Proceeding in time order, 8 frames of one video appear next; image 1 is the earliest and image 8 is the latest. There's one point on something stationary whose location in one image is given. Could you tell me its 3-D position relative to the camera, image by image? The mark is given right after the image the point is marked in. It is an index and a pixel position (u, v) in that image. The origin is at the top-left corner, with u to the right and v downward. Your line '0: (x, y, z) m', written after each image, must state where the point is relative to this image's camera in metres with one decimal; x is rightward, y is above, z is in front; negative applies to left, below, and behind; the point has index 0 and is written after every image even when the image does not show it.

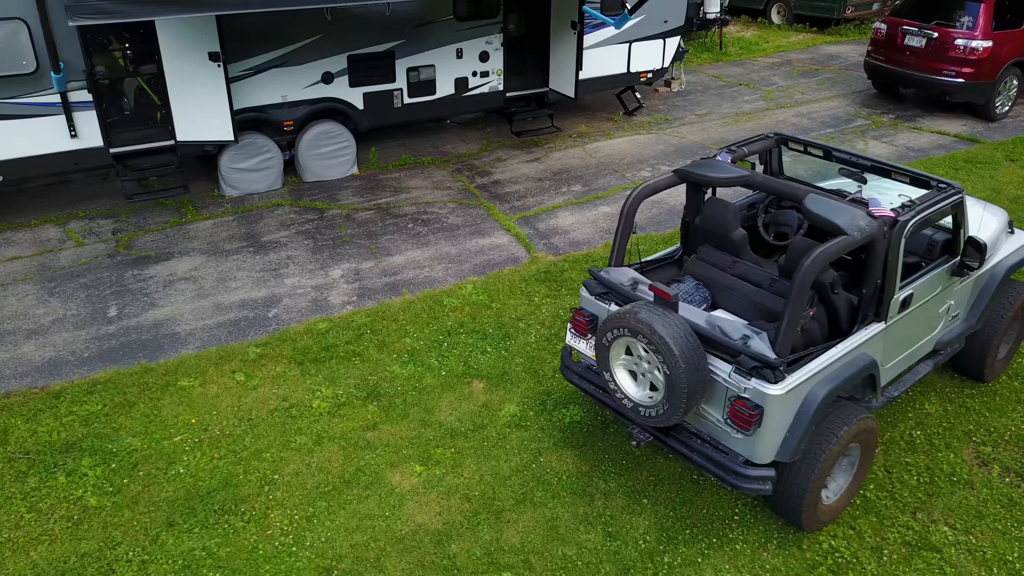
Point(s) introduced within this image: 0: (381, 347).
0: (-1.0, -0.4, +6.0) m
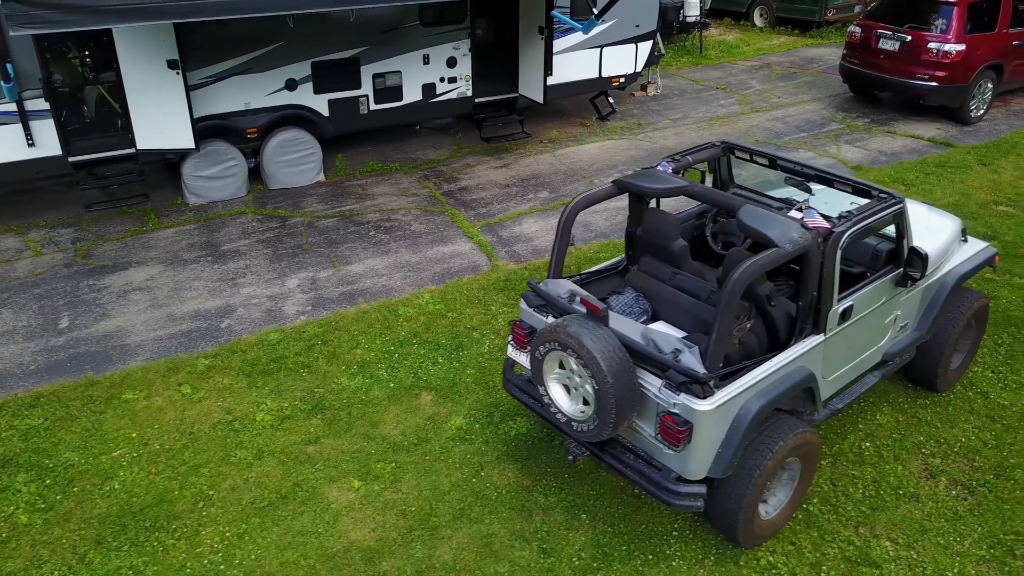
0: (-1.3, -0.5, +6.0) m
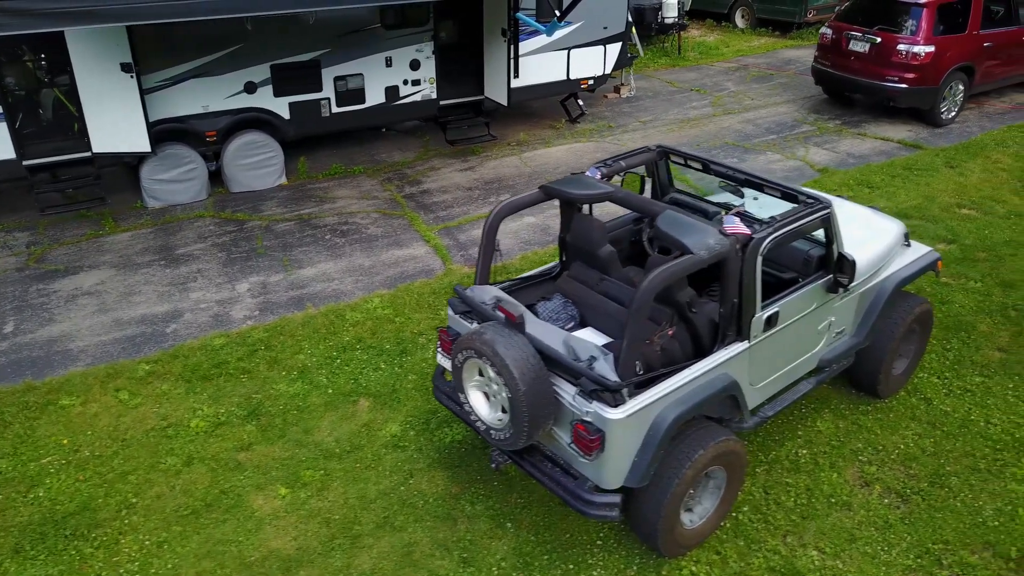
0: (-1.7, -0.5, +5.9) m
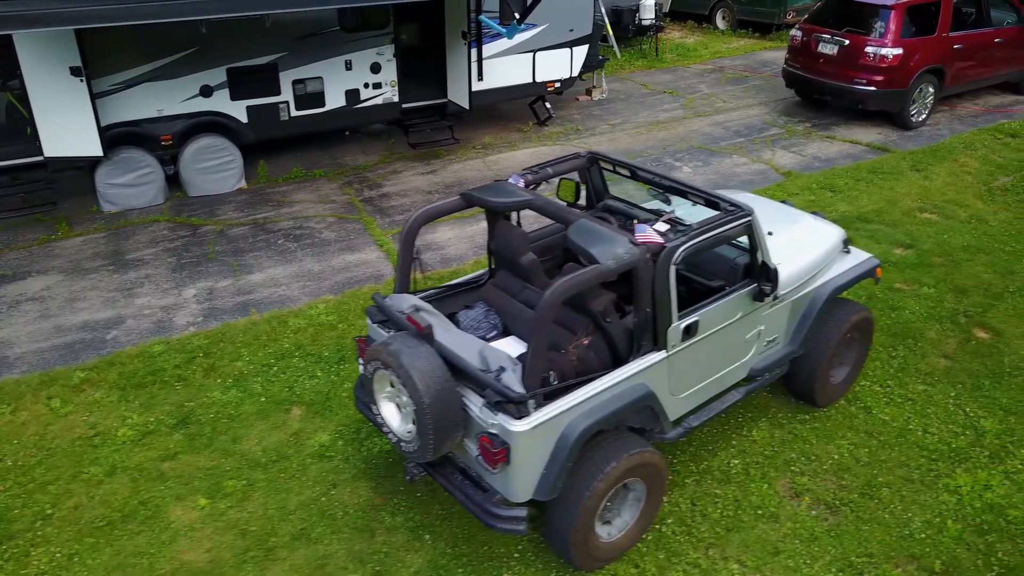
0: (-2.2, -0.6, +5.9) m
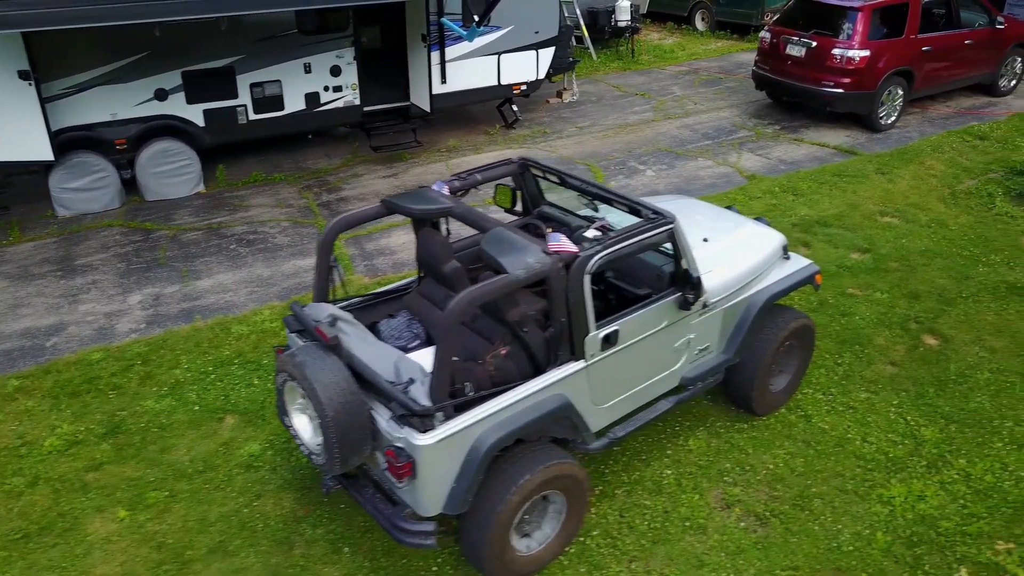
0: (-2.6, -0.6, +5.8) m
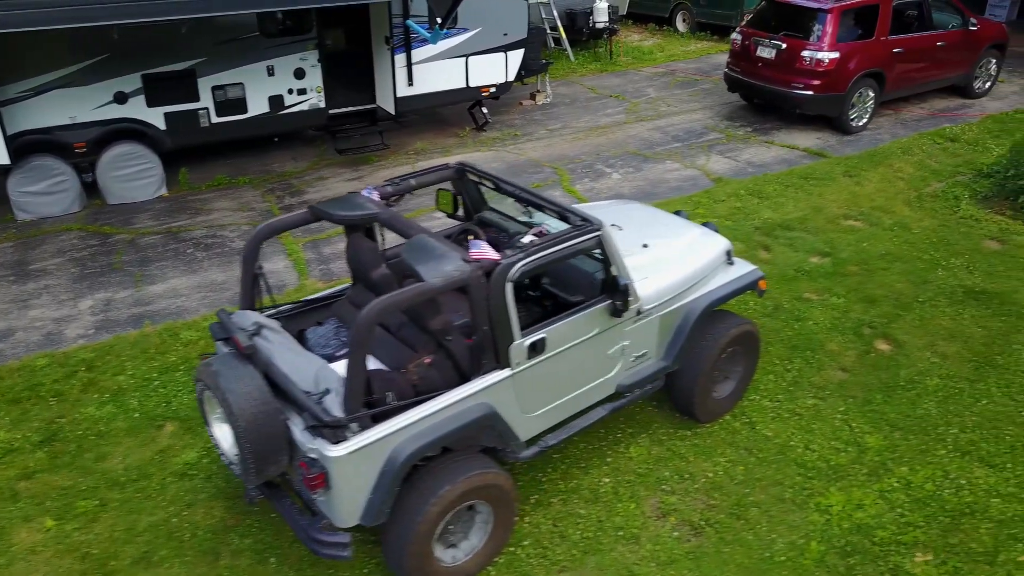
0: (-3.0, -0.7, +5.8) m
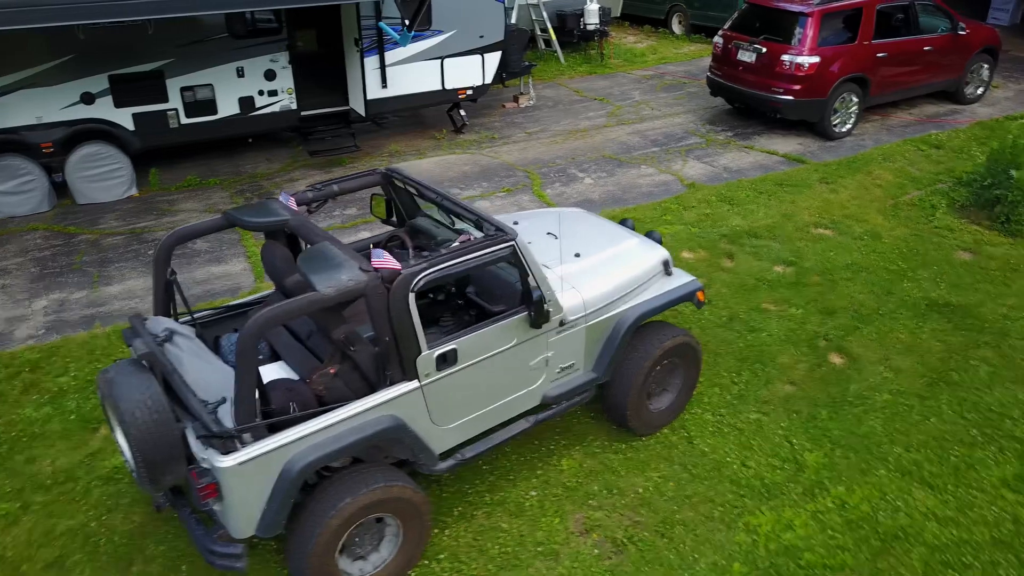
0: (-3.4, -0.7, +5.7) m
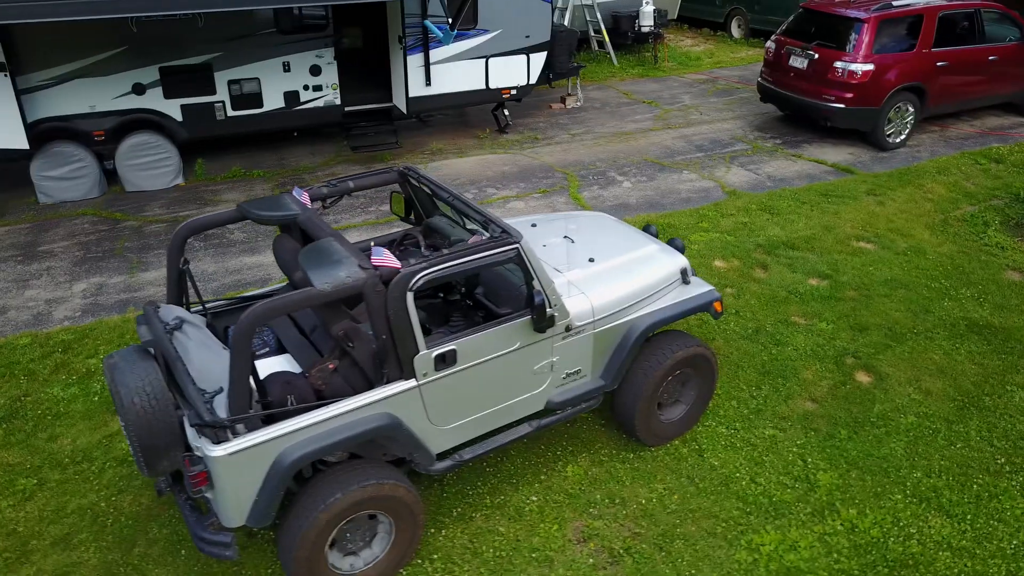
0: (-3.3, -0.6, +6.0) m
